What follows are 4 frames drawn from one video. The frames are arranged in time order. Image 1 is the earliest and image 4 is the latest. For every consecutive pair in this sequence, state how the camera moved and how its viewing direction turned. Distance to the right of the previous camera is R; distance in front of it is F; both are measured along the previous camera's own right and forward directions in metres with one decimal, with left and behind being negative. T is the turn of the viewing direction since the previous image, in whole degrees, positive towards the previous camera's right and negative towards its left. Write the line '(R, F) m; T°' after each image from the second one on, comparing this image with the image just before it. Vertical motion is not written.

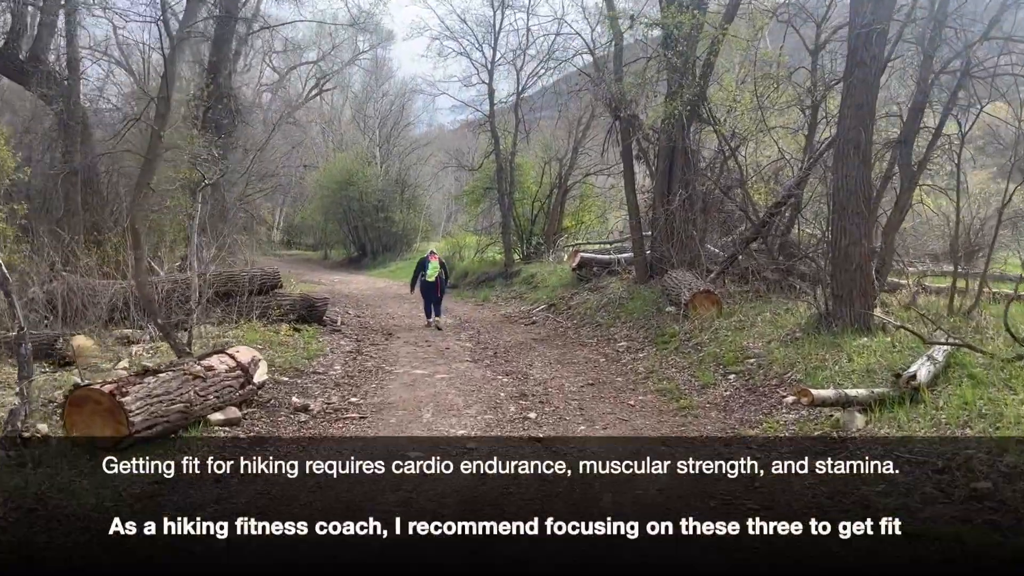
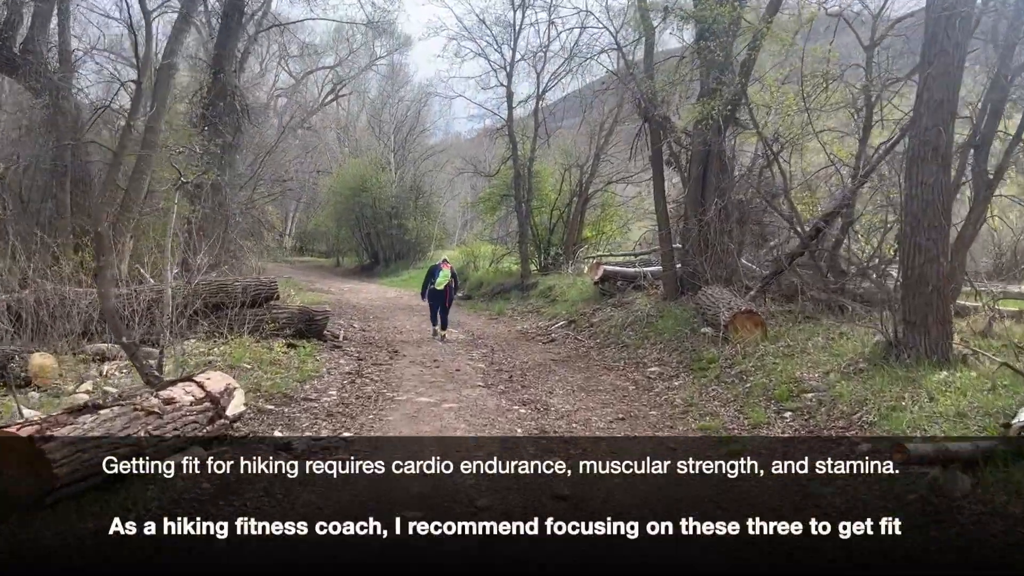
(-0.1, +1.1) m; -1°
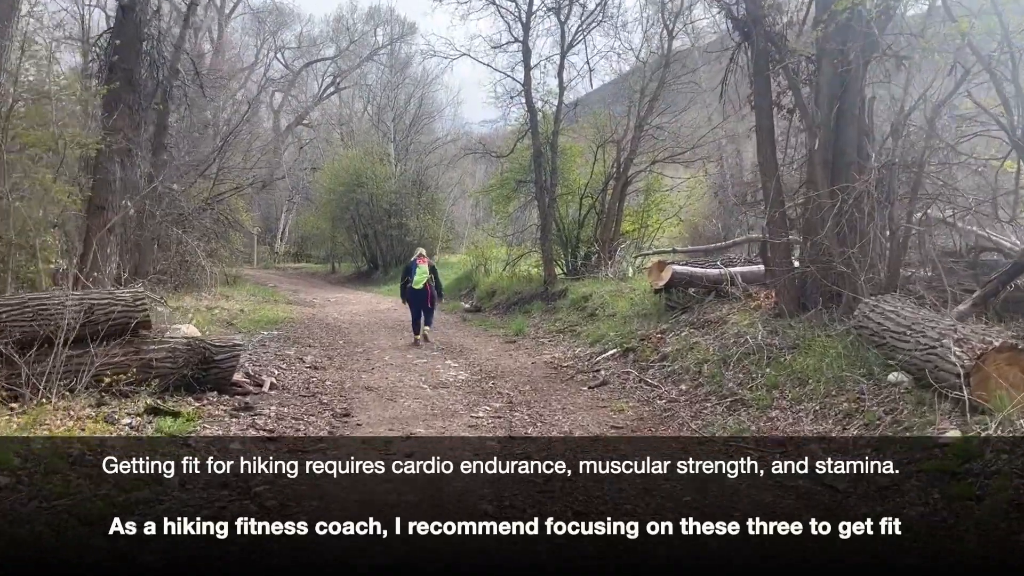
(-0.2, +4.6) m; -1°
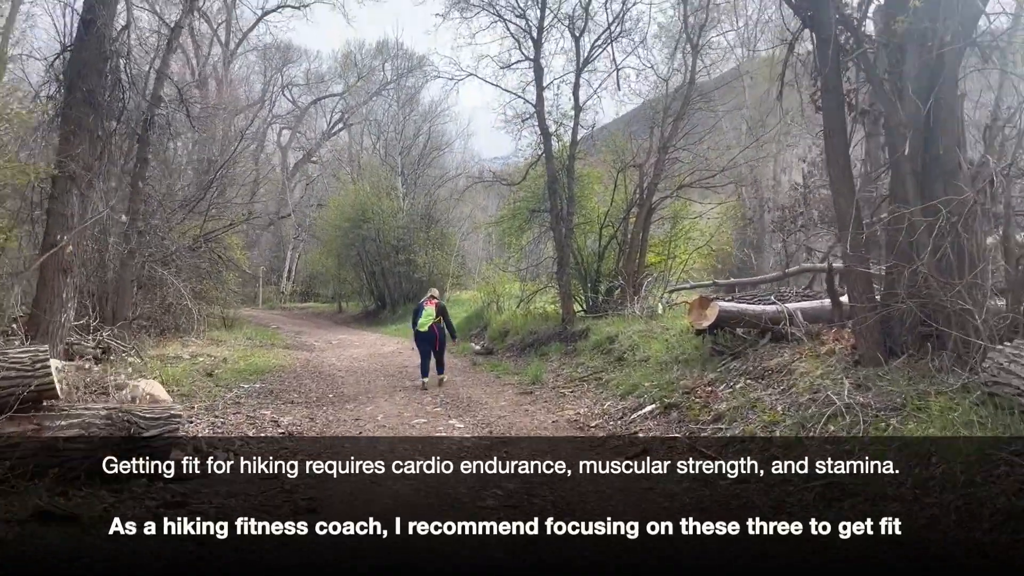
(0.0, +1.6) m; -1°
